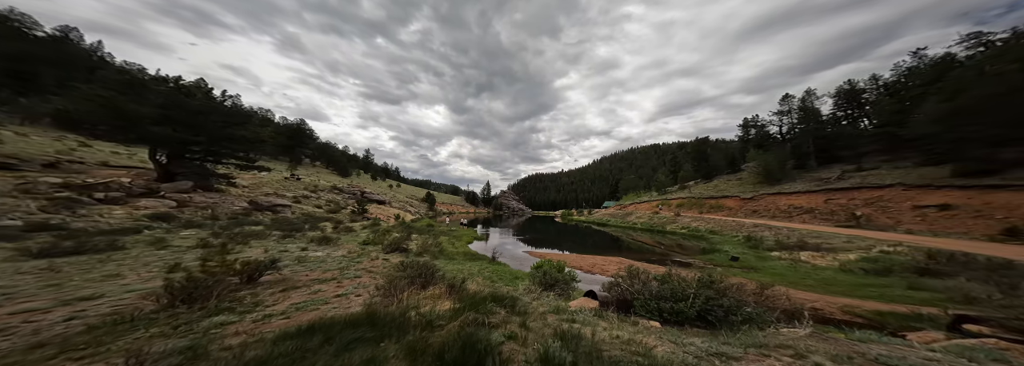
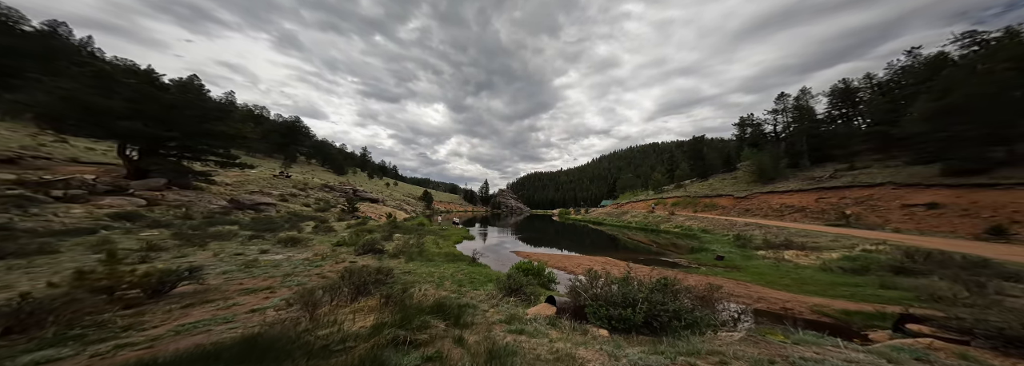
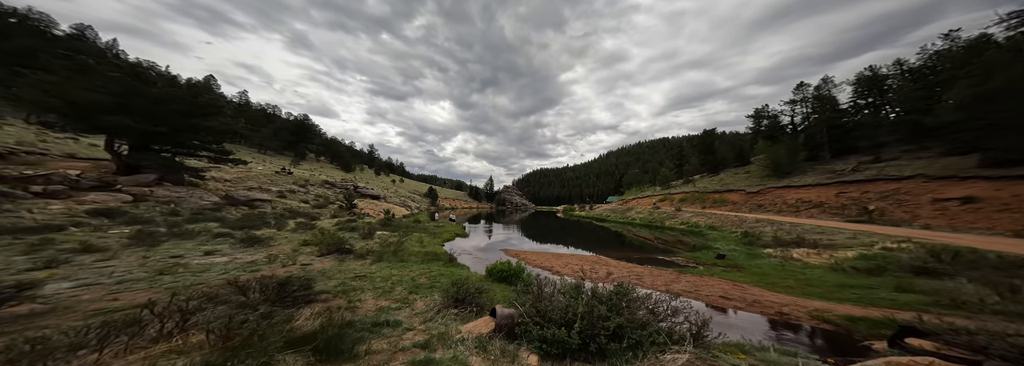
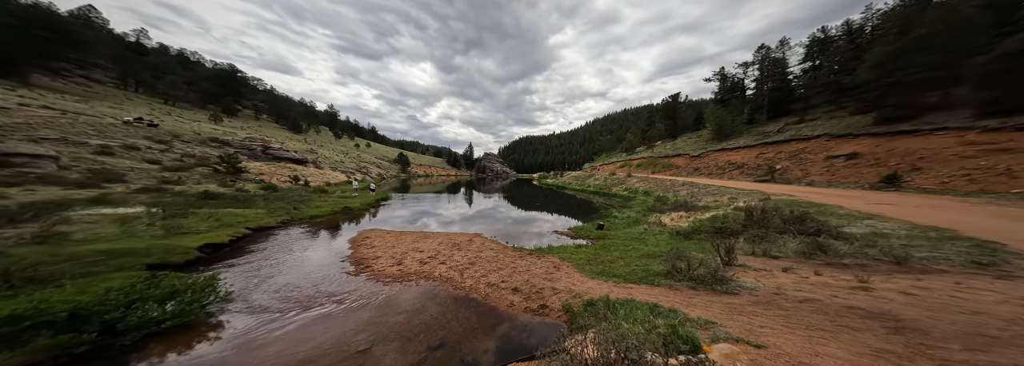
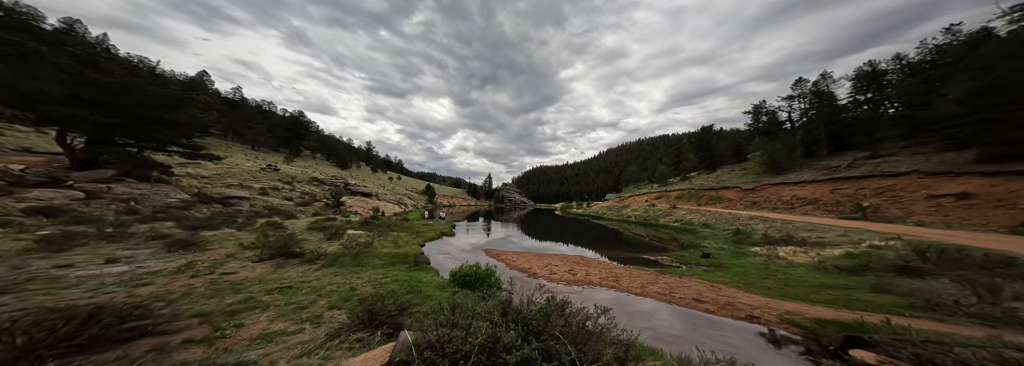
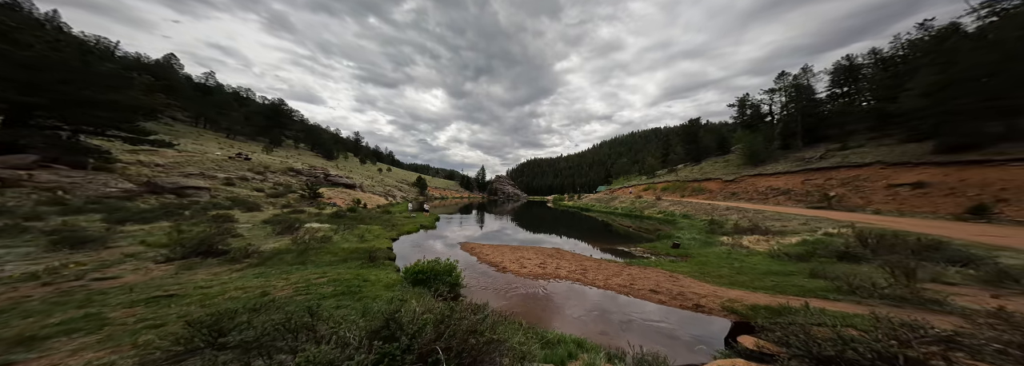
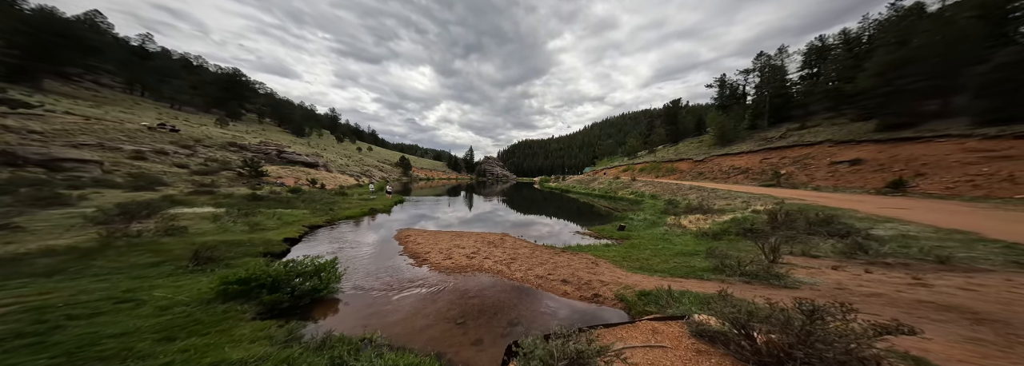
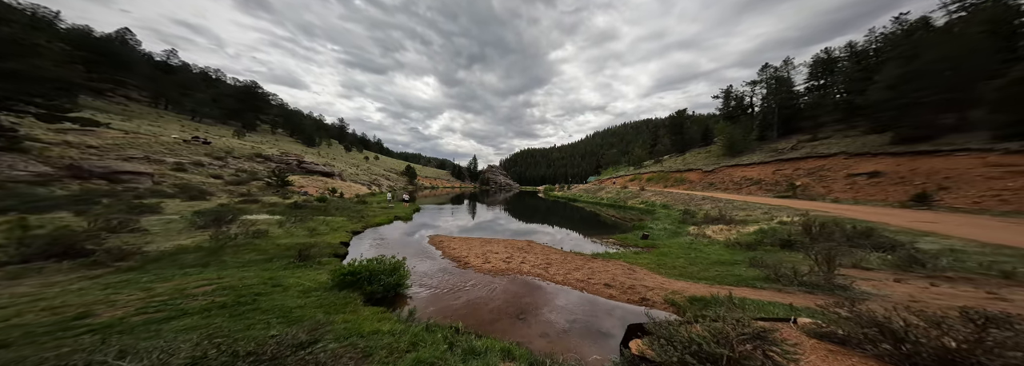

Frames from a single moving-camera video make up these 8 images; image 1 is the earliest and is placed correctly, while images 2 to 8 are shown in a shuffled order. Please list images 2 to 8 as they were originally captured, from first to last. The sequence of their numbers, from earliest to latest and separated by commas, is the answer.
2, 3, 5, 6, 8, 7, 4
